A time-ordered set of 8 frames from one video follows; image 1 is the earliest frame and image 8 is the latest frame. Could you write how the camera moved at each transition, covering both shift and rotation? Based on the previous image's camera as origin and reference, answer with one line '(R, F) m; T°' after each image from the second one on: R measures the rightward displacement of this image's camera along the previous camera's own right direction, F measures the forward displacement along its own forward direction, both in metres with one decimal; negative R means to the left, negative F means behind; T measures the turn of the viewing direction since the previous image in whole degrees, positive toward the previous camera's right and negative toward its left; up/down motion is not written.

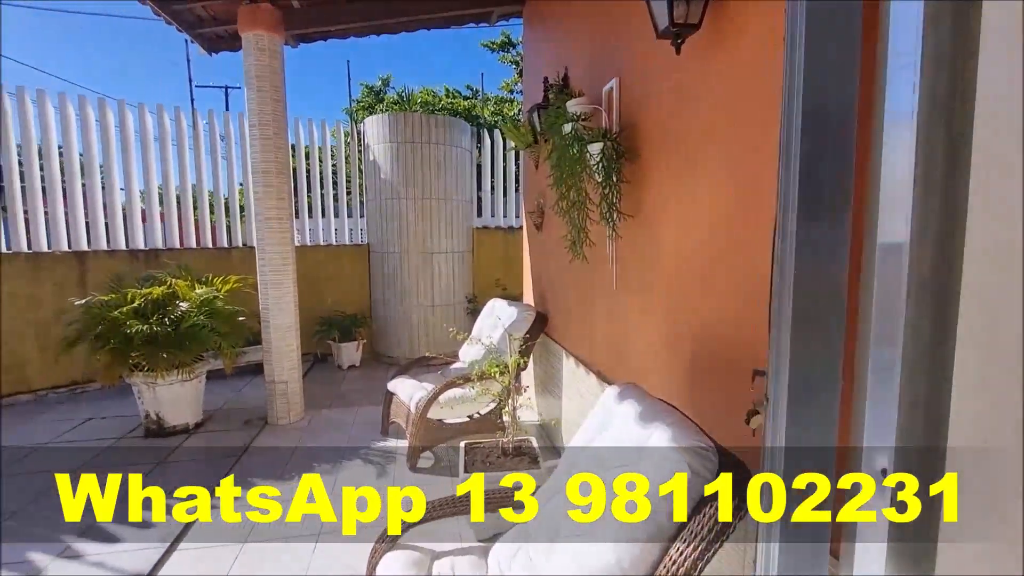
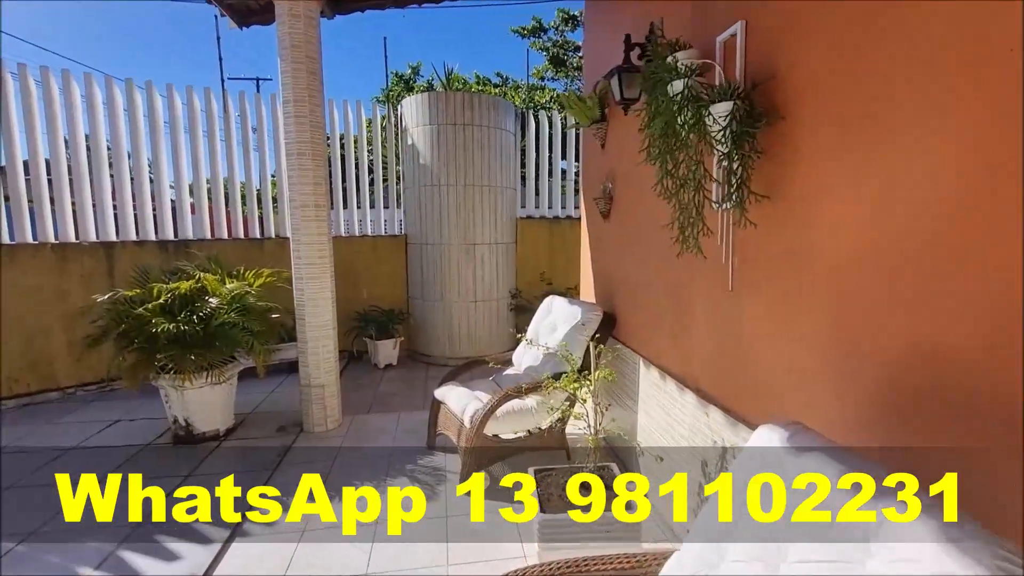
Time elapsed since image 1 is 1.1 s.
(-0.2, +0.4) m; -3°
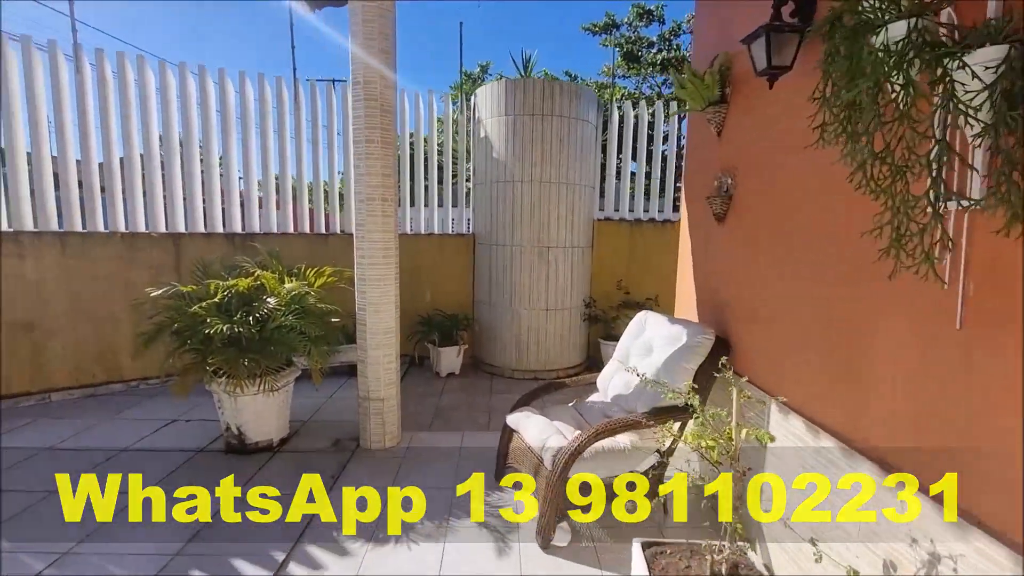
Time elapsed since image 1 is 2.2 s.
(-0.2, +0.4) m; -7°
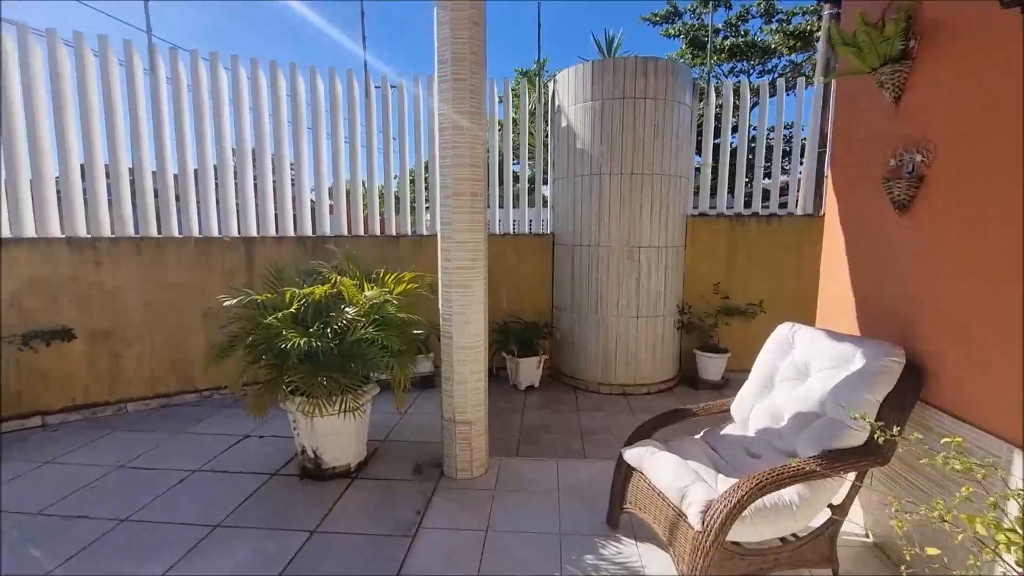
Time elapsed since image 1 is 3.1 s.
(-0.3, +0.4) m; -6°
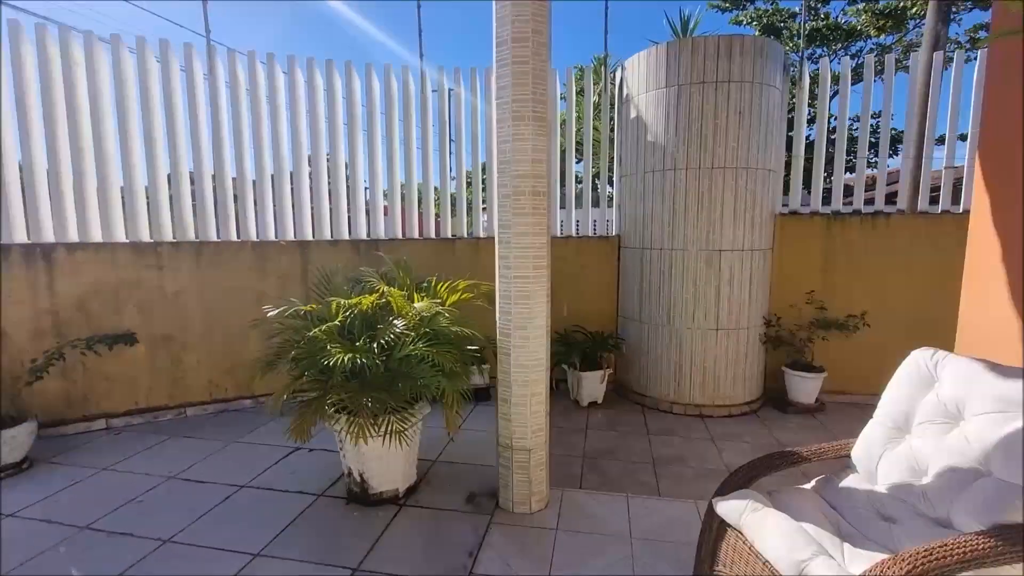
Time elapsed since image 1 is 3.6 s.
(0.0, +0.3) m; -7°
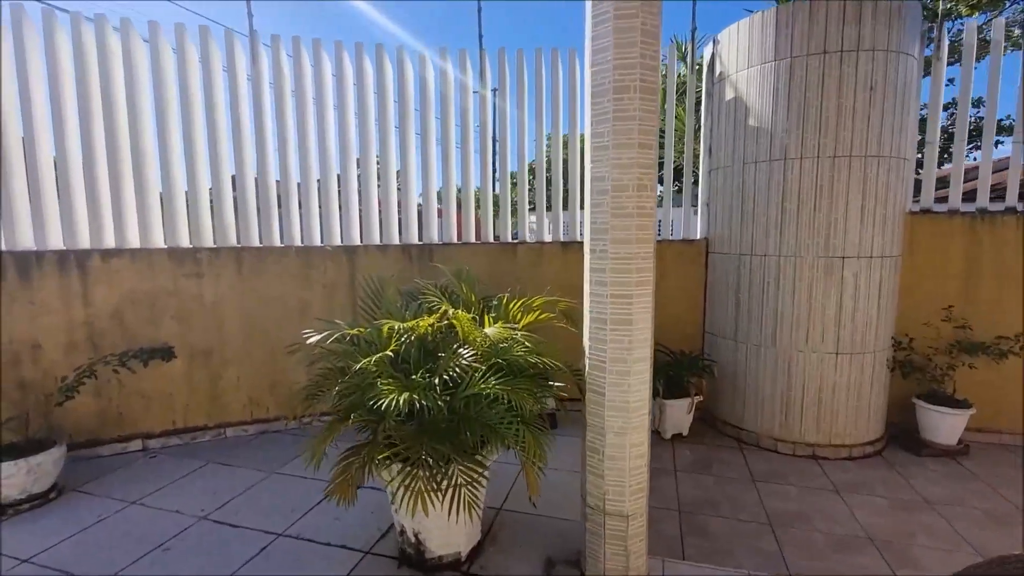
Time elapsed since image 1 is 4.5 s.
(-0.2, +0.5) m; -5°
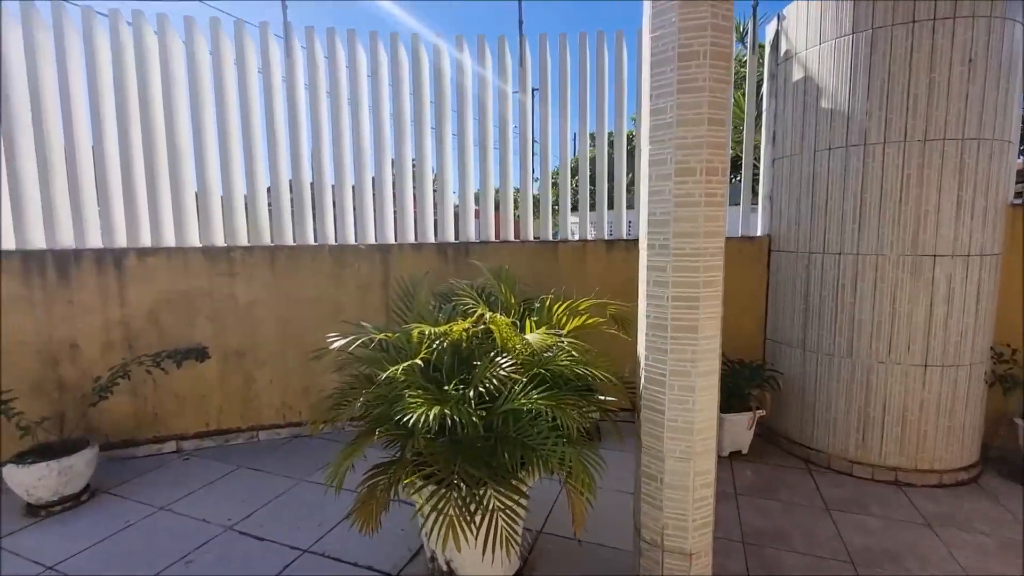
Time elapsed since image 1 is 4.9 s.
(0.0, +0.2) m; -4°
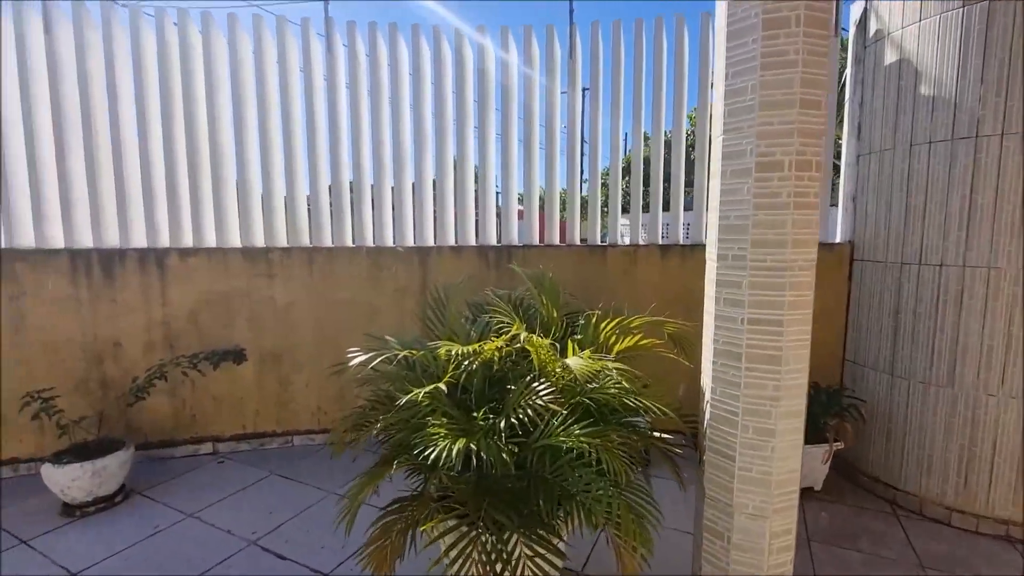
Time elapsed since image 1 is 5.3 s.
(0.0, +0.2) m; -5°
